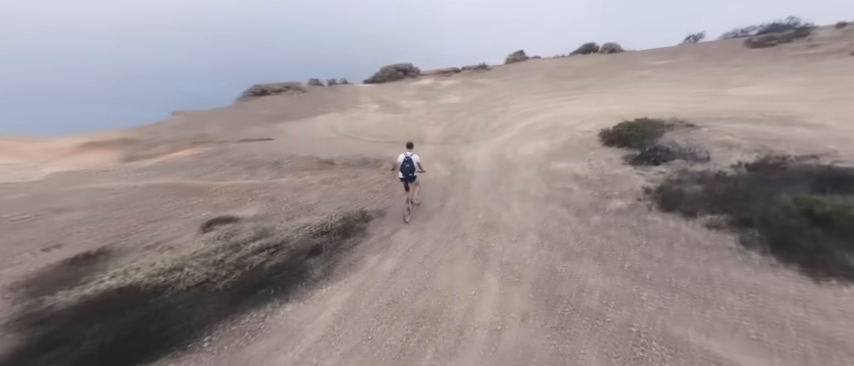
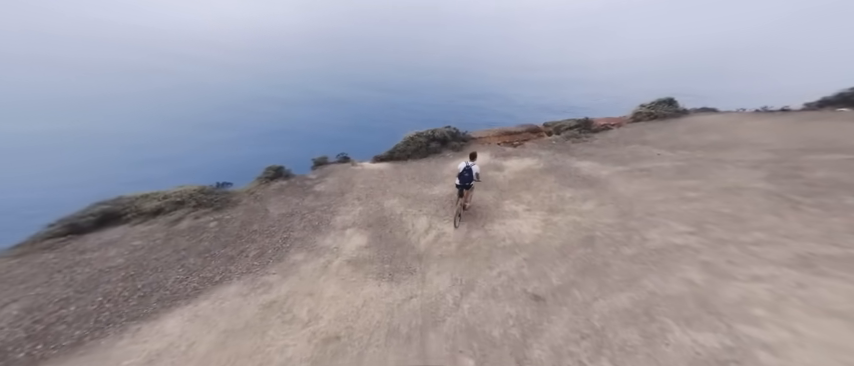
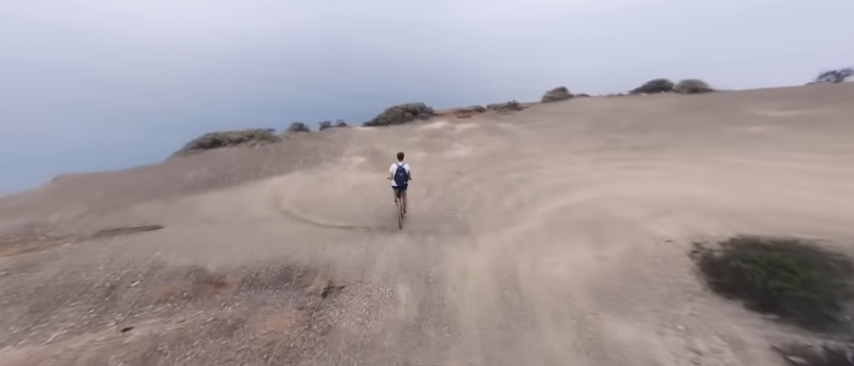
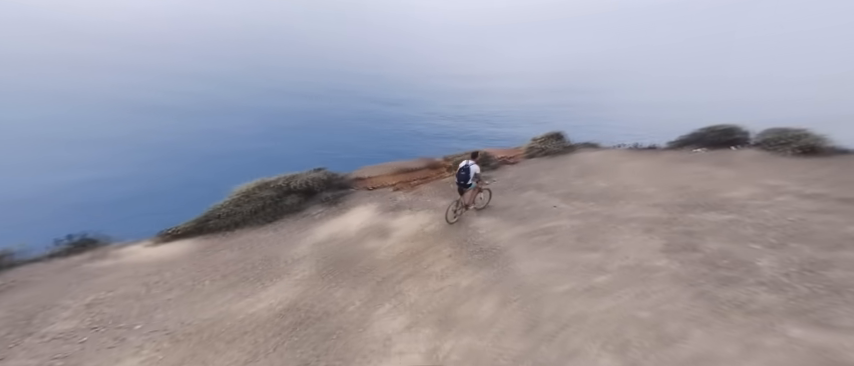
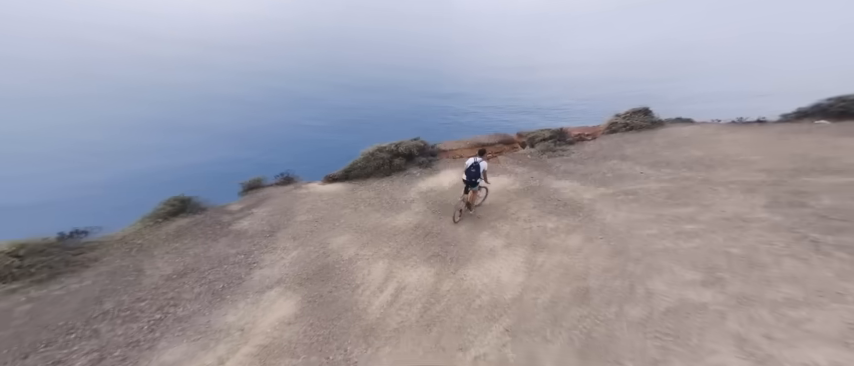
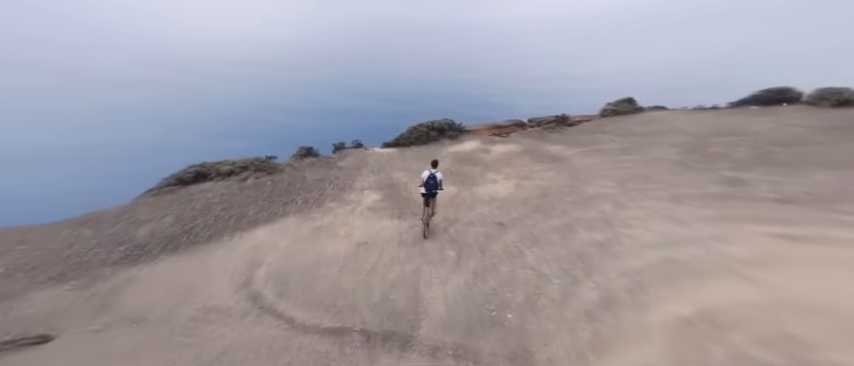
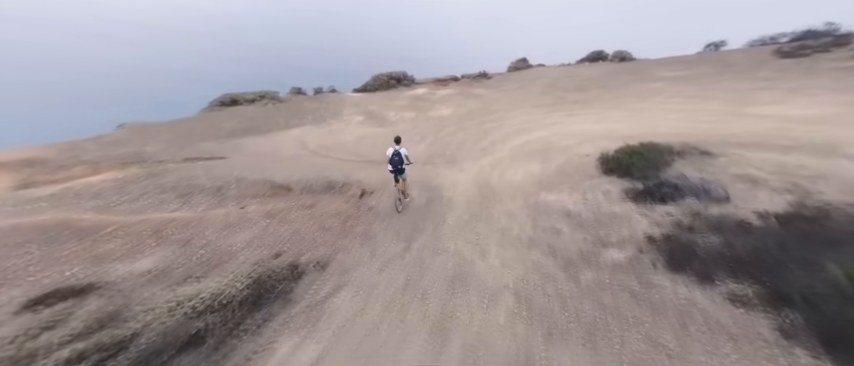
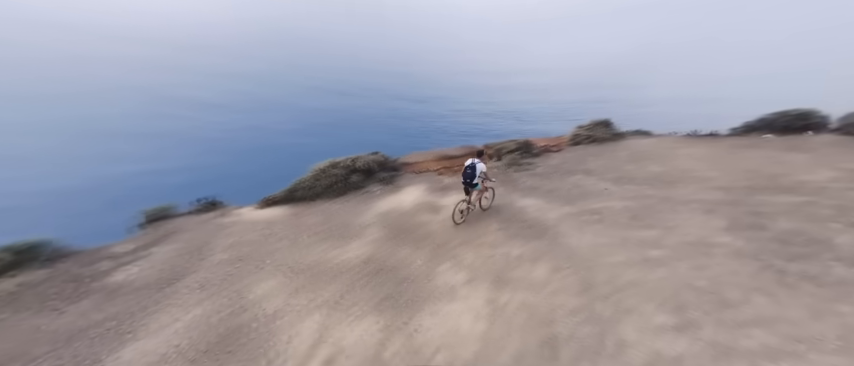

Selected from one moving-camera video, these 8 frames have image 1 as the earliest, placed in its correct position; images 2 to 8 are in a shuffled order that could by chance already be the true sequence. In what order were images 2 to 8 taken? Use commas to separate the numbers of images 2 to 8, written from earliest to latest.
7, 3, 6, 2, 5, 8, 4
